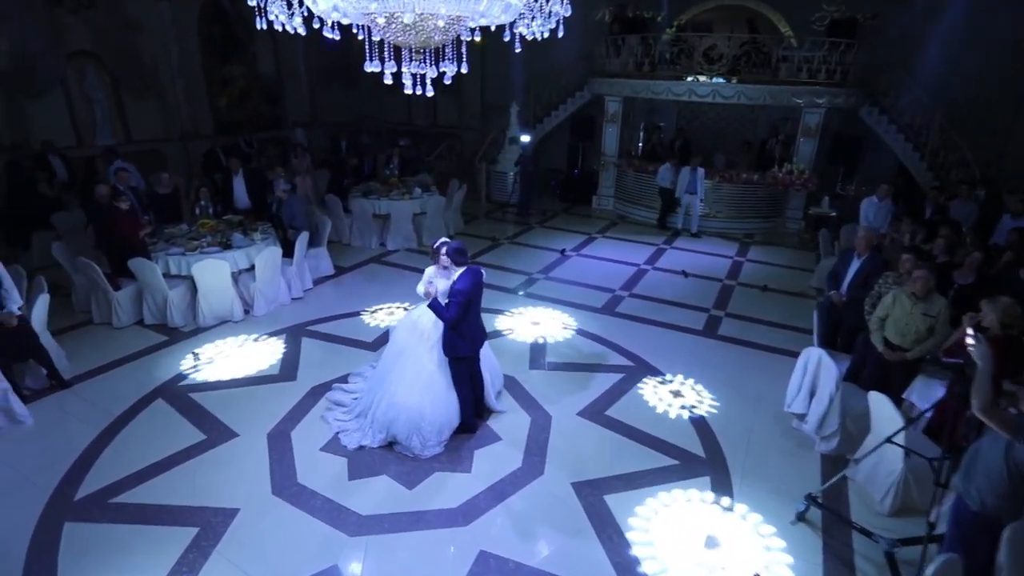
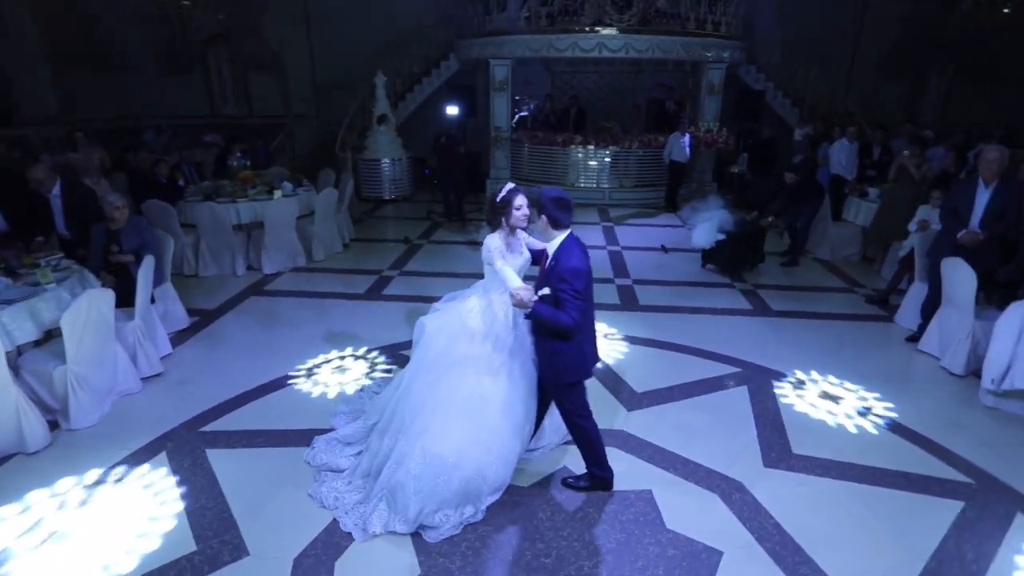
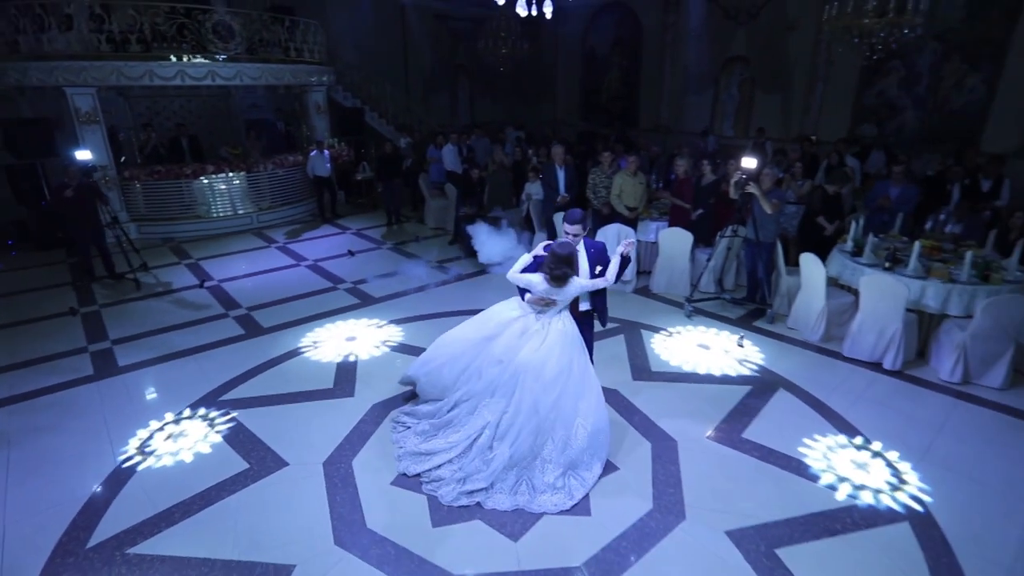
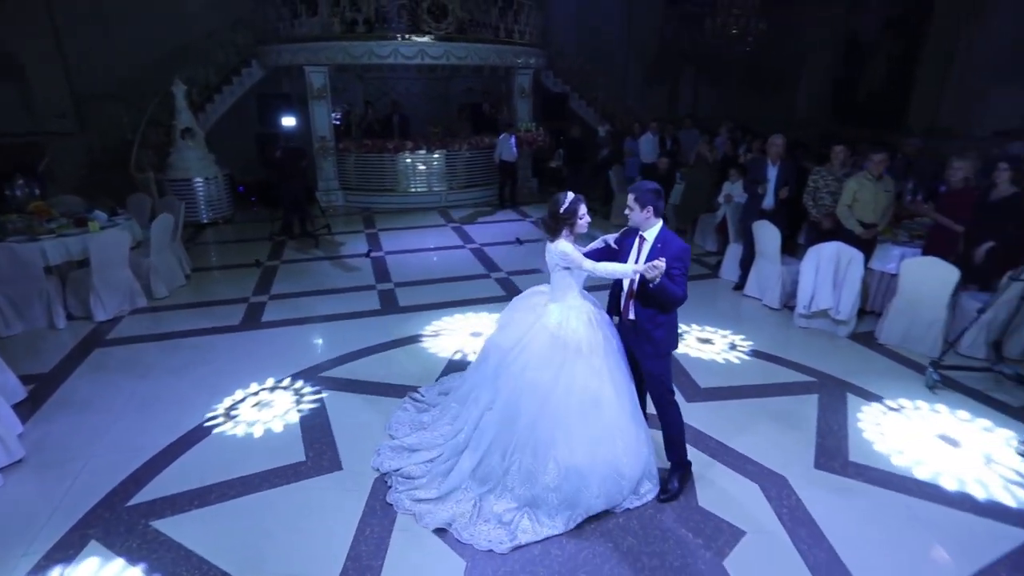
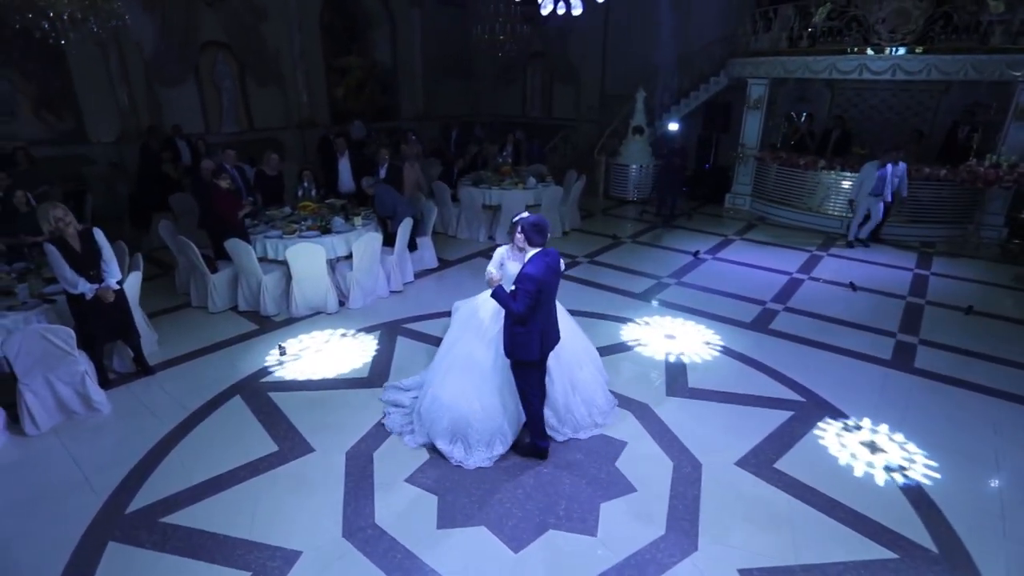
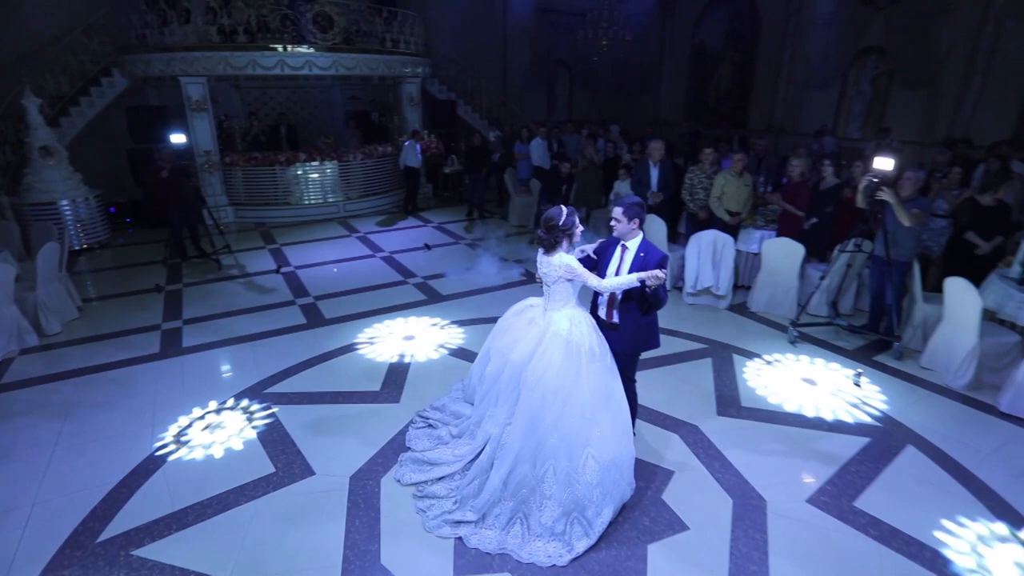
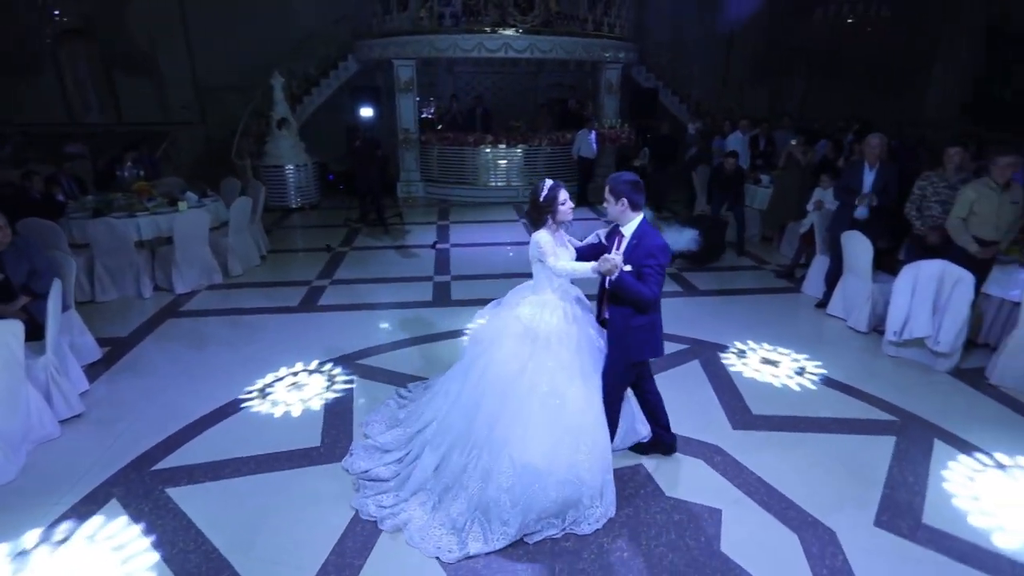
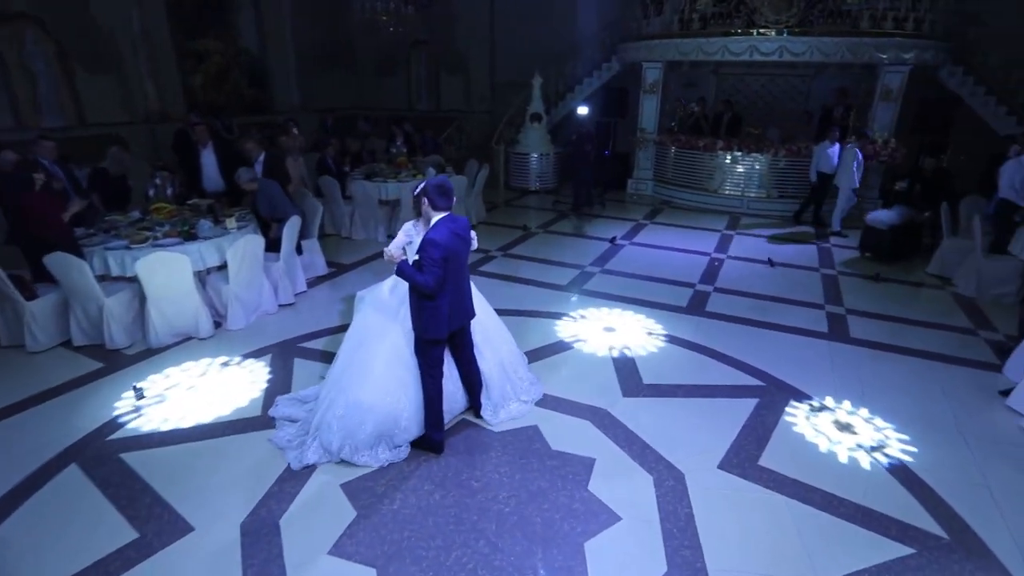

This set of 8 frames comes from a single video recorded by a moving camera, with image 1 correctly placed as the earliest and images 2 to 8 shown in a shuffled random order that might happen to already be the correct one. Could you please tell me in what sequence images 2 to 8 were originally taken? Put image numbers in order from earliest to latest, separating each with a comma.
5, 8, 2, 7, 4, 6, 3
